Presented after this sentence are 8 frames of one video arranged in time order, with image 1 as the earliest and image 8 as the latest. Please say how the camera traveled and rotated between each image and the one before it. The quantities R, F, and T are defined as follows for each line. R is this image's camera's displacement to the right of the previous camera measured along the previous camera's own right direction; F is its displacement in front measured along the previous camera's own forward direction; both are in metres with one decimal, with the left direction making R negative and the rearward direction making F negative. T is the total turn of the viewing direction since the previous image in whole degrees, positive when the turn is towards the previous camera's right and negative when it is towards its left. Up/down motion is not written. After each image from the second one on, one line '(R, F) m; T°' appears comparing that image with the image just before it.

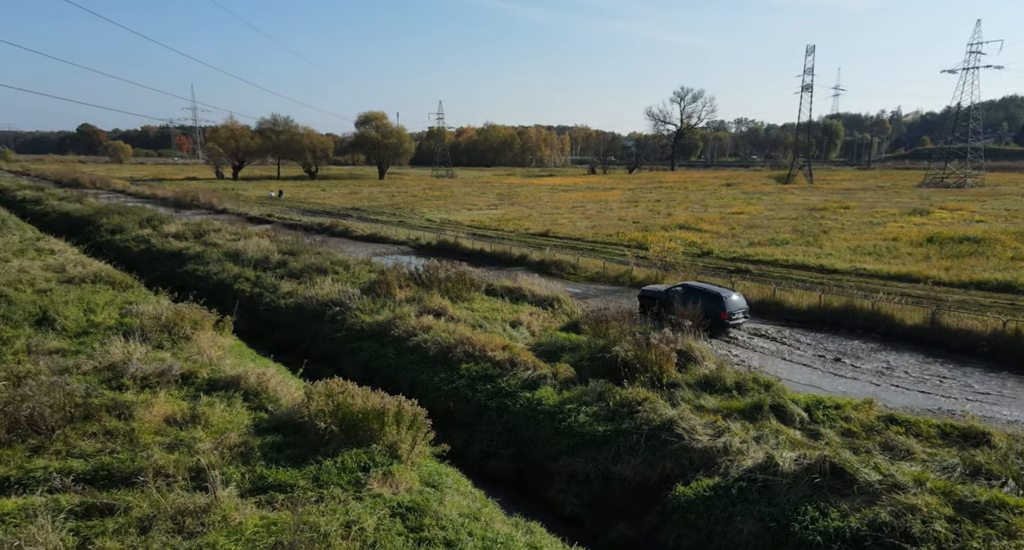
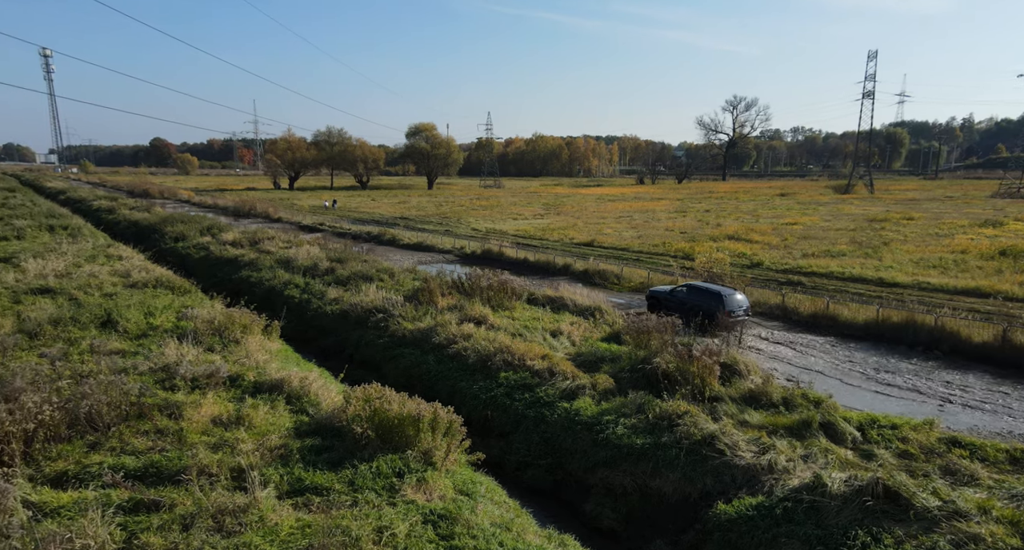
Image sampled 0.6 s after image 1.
(+0.2, +0.1) m; -4°
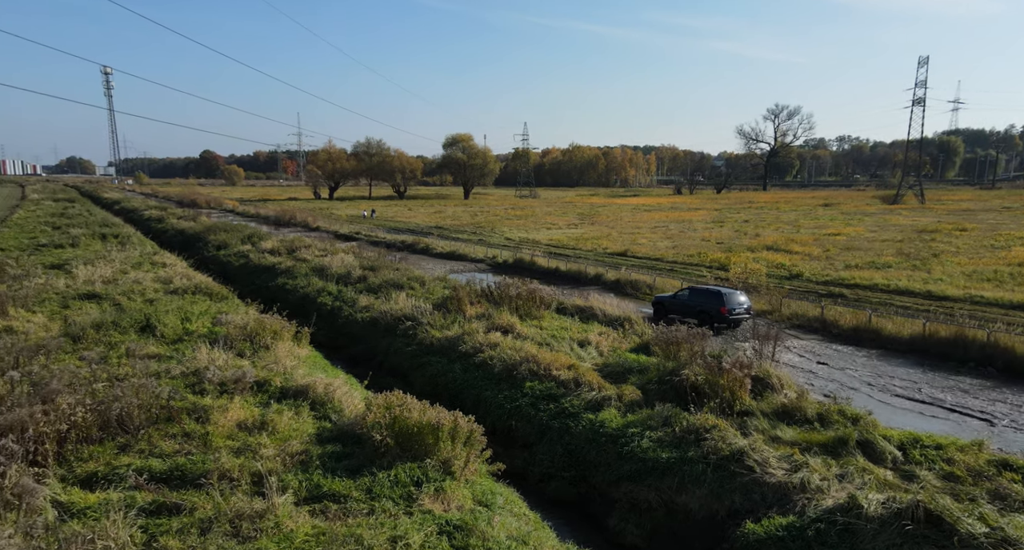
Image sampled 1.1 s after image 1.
(+0.2, +0.1) m; -3°
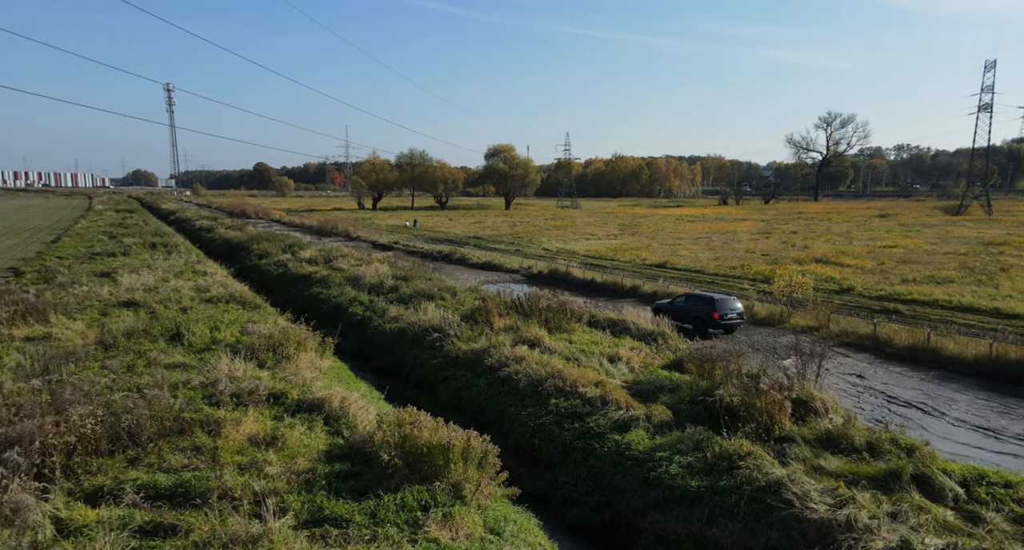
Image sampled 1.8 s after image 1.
(+0.4, +0.6) m; -4°
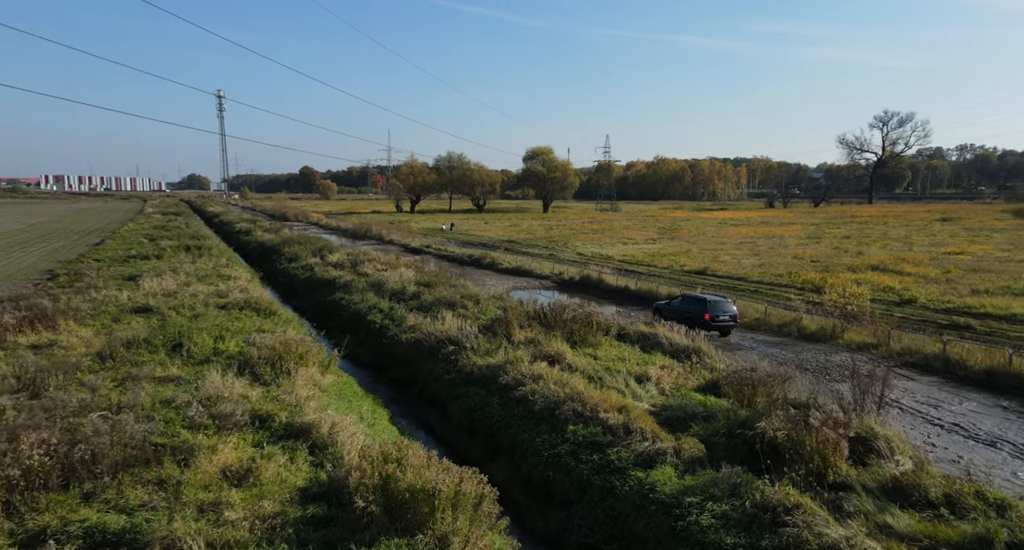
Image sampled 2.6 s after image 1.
(+0.6, +1.5) m; -4°
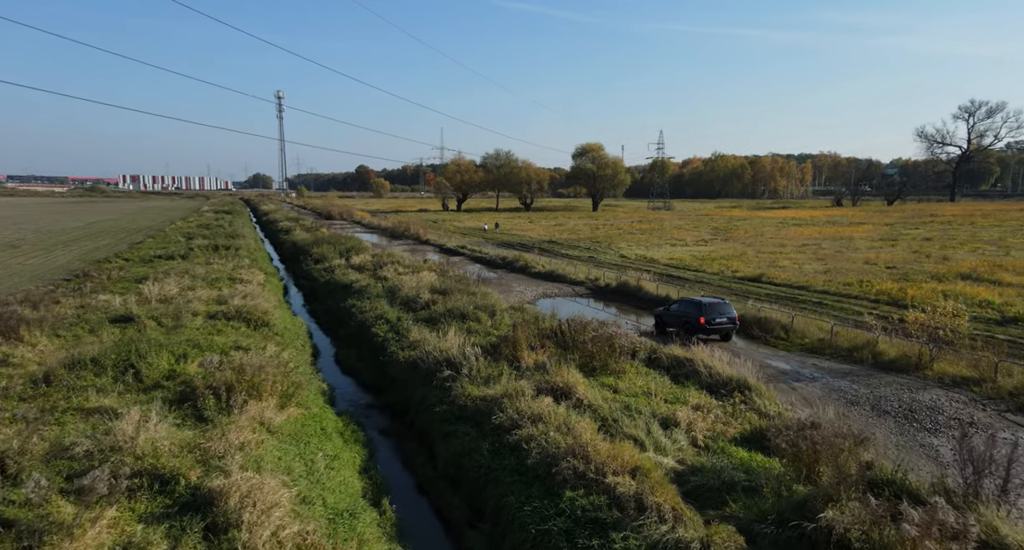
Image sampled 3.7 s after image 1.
(+1.2, +3.0) m; -5°
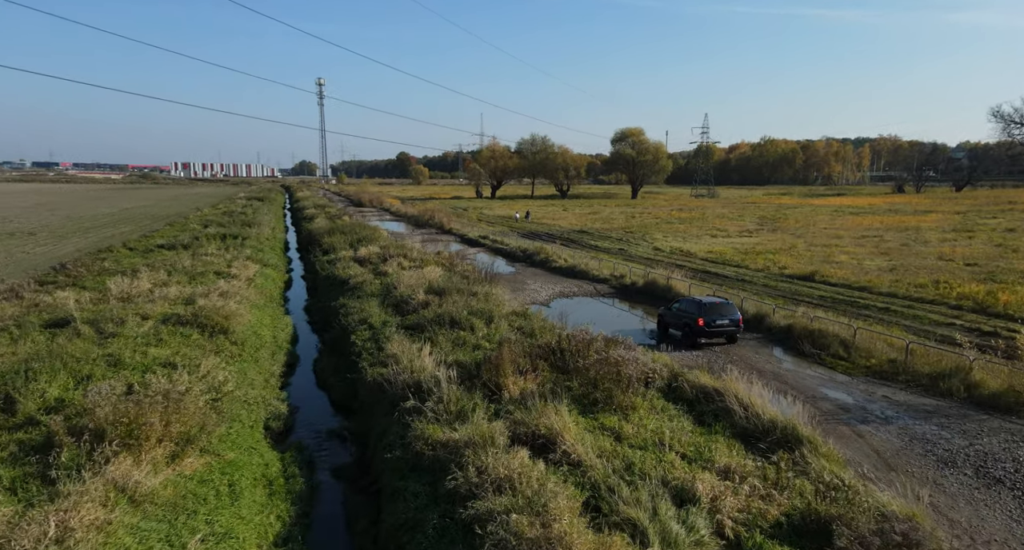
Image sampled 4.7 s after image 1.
(+1.2, +3.5) m; -4°
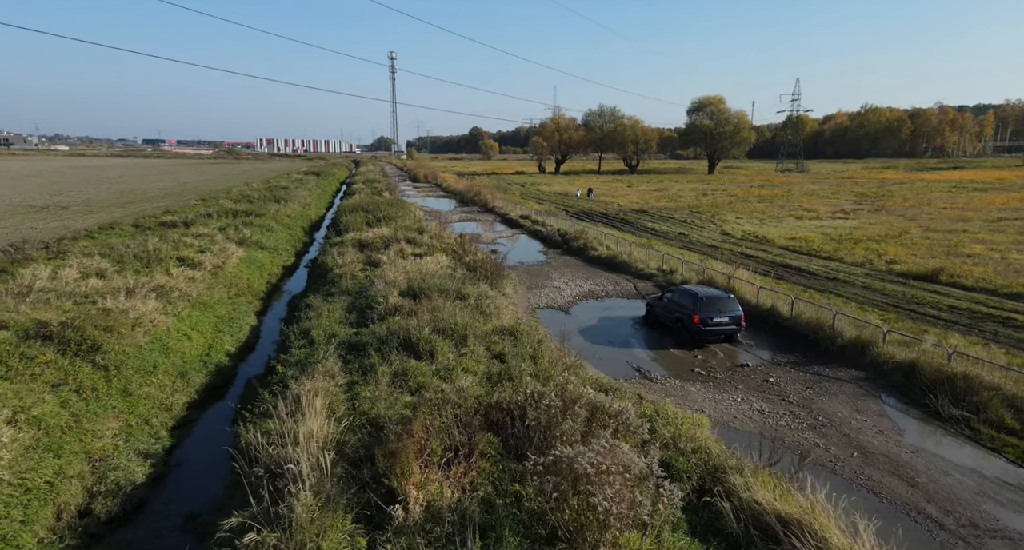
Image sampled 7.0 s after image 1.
(+2.0, +5.9) m; -7°
